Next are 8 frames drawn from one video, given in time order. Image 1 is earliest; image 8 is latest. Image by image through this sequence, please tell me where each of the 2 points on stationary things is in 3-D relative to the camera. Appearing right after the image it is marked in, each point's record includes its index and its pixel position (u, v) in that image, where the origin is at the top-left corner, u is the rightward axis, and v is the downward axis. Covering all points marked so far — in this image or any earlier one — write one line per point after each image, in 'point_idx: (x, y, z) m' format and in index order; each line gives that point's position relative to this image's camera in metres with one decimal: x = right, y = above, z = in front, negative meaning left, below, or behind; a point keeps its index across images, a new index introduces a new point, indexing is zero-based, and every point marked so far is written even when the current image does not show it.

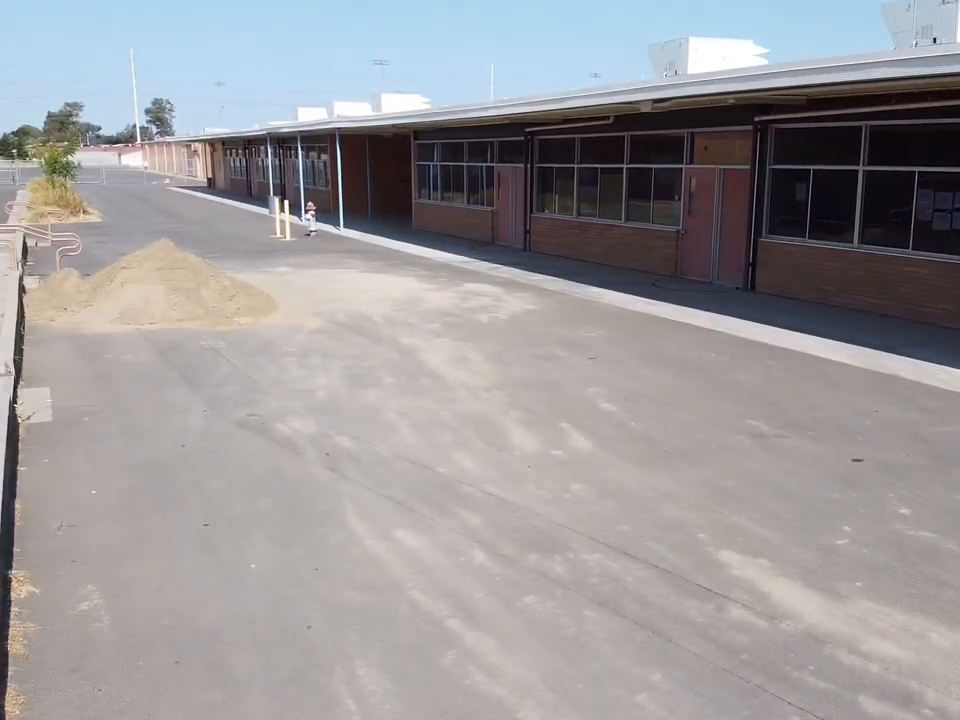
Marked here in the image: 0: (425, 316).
0: (-0.8, +0.6, +13.2) m
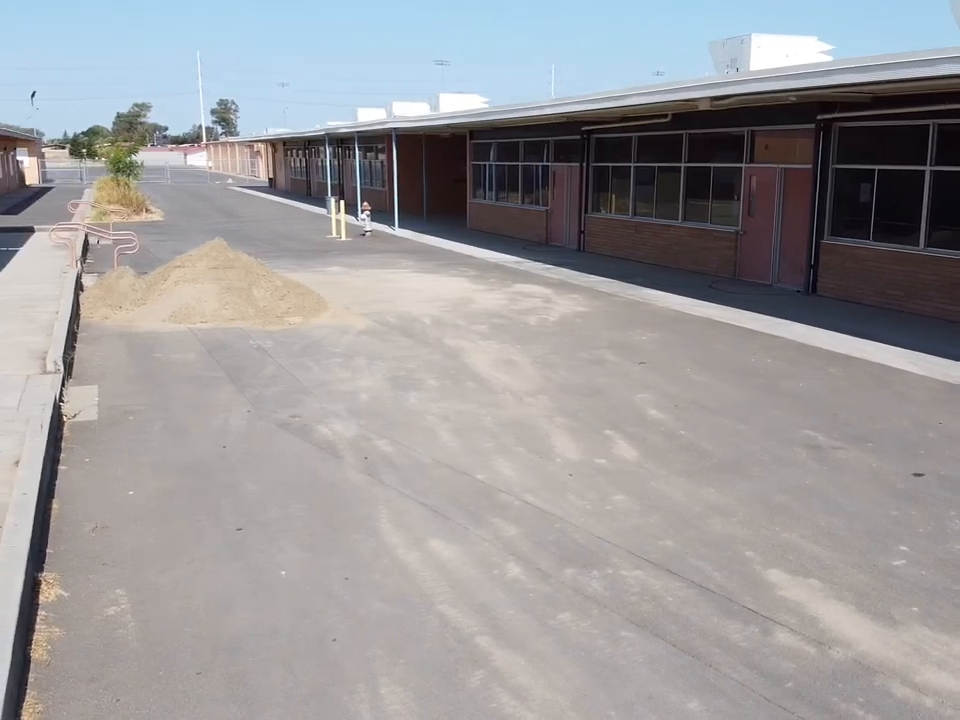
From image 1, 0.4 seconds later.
0: (-0.1, +0.6, +13.1) m
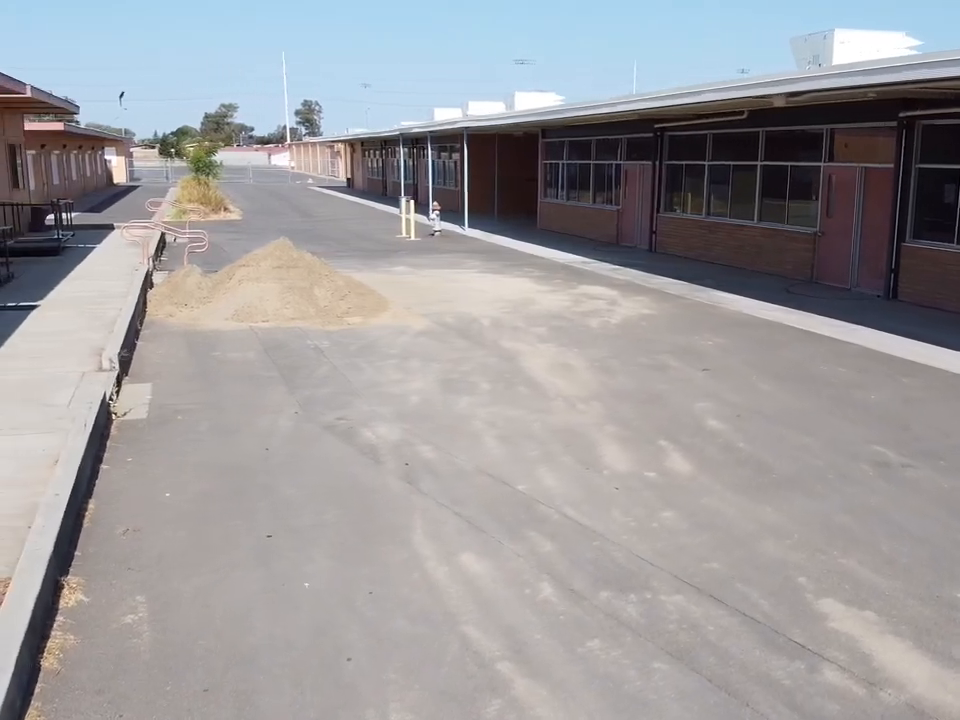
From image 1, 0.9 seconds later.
0: (+0.7, +0.5, +12.8) m
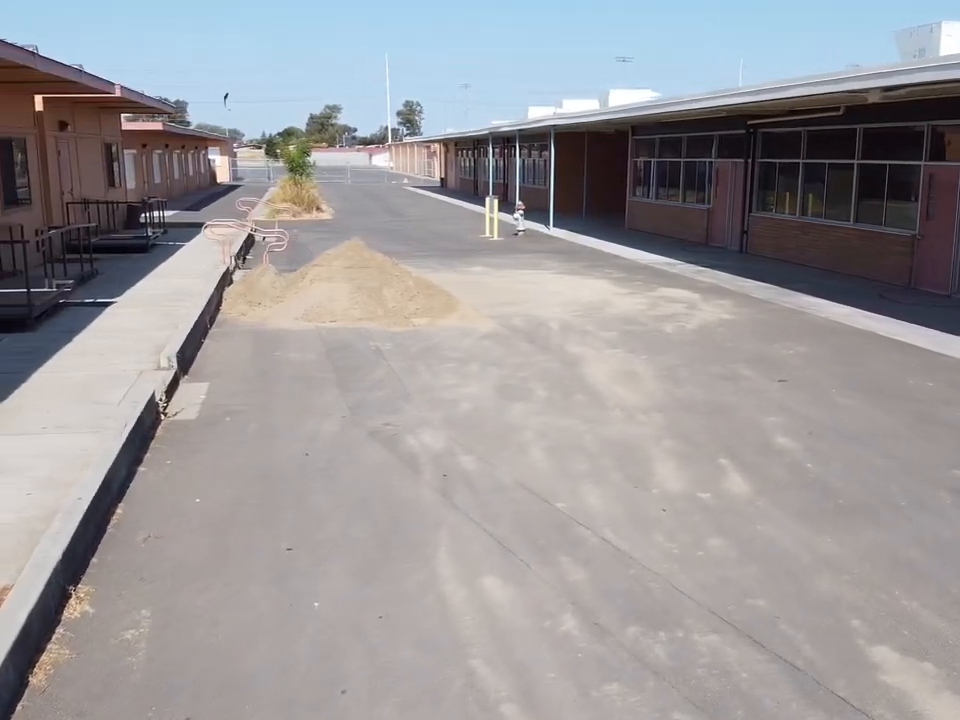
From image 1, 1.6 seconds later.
0: (+1.6, +0.4, +12.4) m
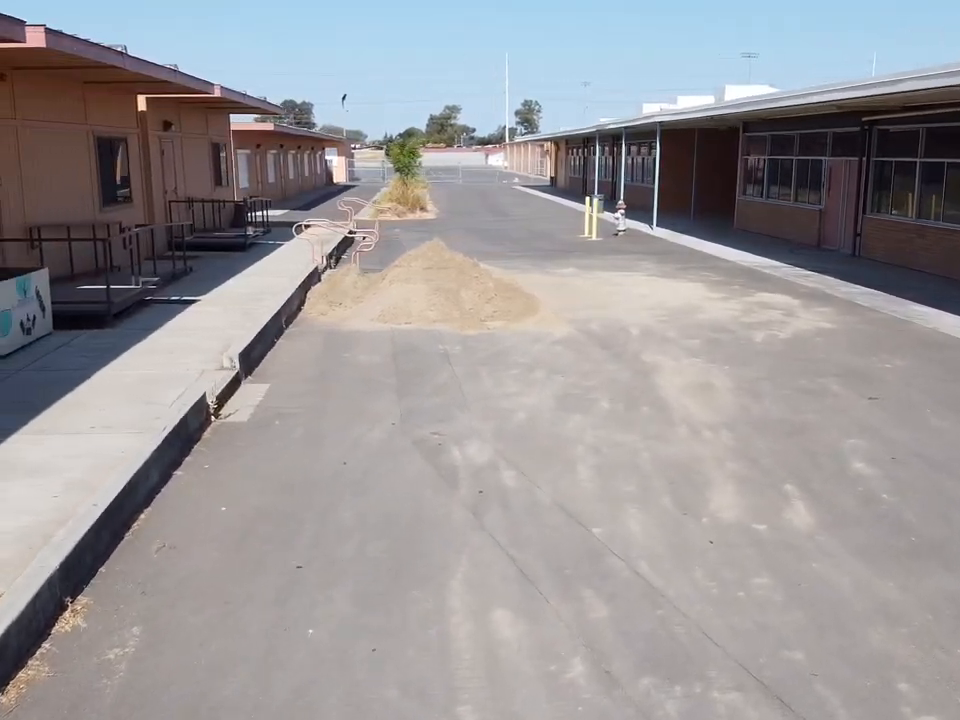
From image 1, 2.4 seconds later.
0: (+2.6, +0.3, +11.7) m
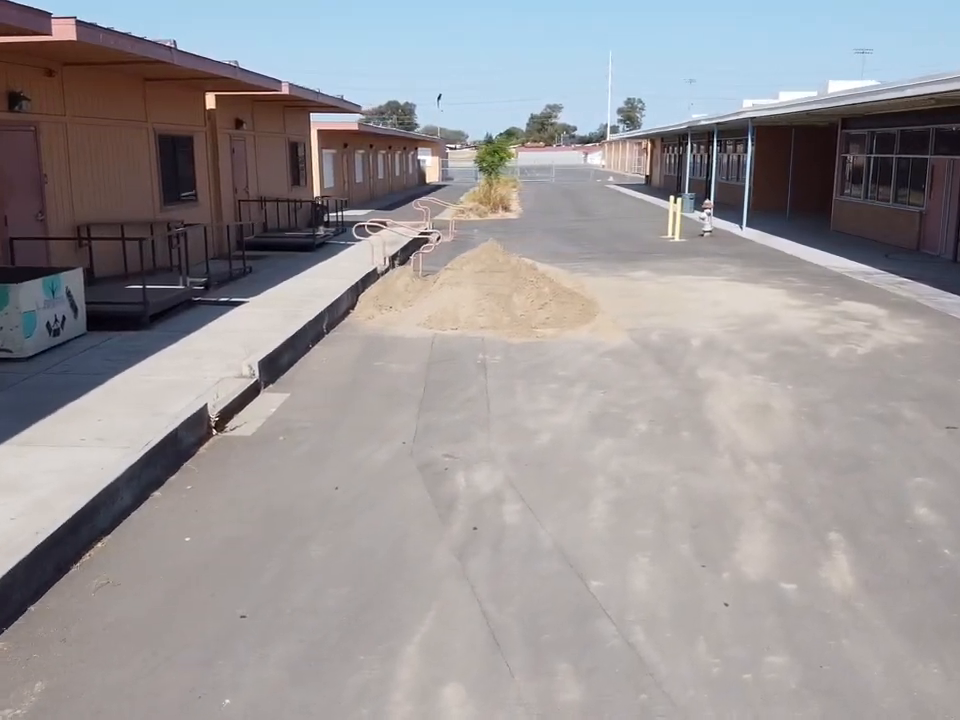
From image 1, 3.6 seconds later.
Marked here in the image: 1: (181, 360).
0: (+3.1, +0.2, +10.8) m
1: (-2.9, 0.0, +9.3) m
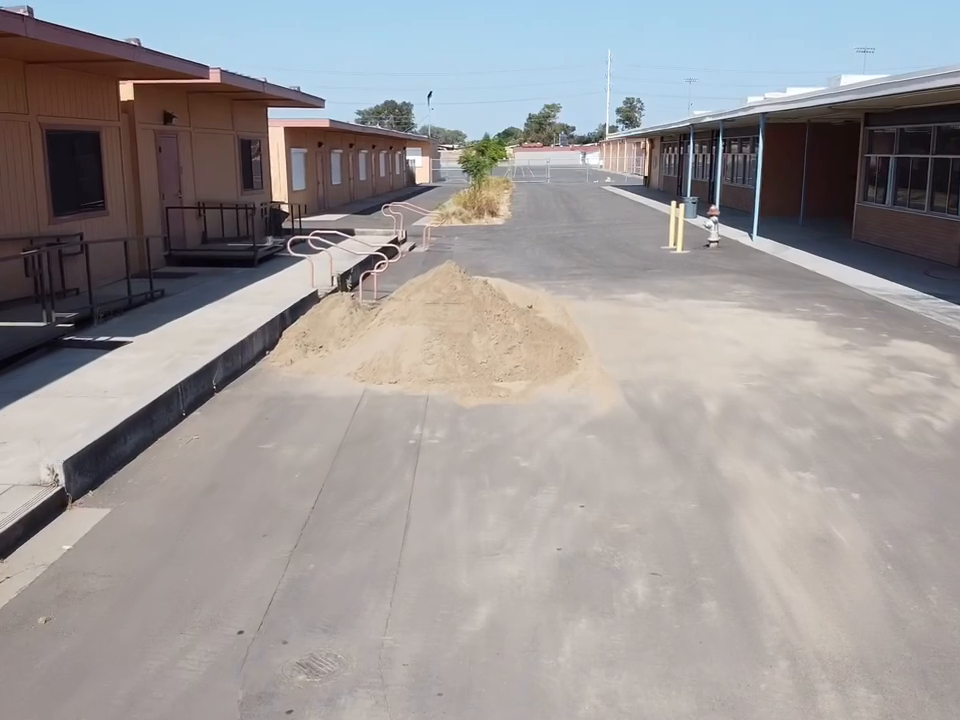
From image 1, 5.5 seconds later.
0: (+2.6, -0.4, +7.9) m
1: (-3.4, -0.6, +6.5) m
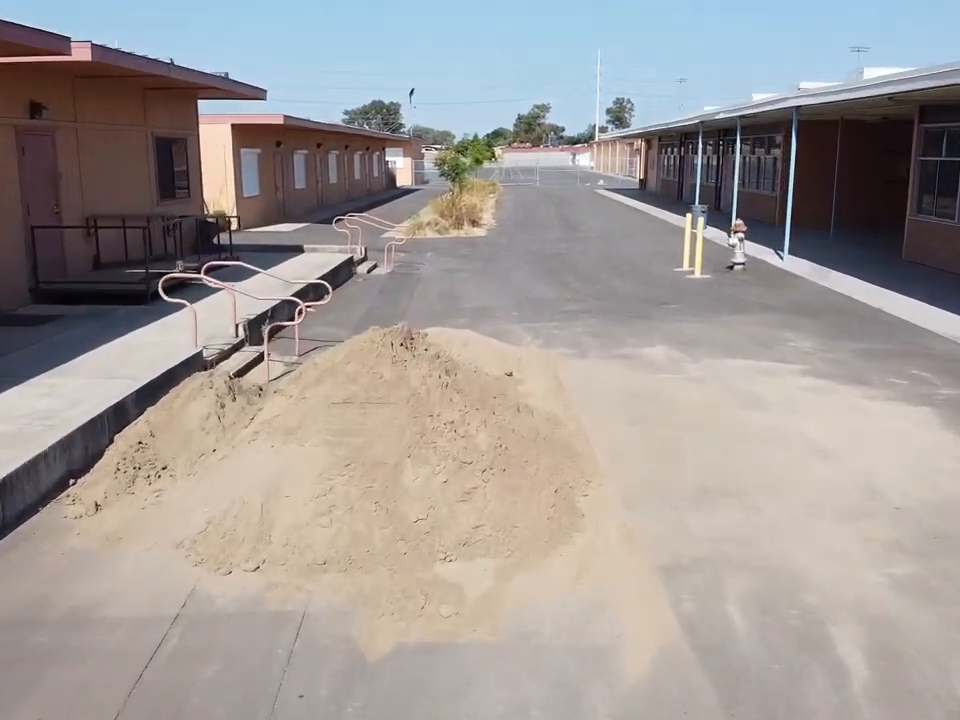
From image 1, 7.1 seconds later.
0: (+2.2, -1.3, +3.9) m
1: (-3.7, -1.5, +2.4) m
